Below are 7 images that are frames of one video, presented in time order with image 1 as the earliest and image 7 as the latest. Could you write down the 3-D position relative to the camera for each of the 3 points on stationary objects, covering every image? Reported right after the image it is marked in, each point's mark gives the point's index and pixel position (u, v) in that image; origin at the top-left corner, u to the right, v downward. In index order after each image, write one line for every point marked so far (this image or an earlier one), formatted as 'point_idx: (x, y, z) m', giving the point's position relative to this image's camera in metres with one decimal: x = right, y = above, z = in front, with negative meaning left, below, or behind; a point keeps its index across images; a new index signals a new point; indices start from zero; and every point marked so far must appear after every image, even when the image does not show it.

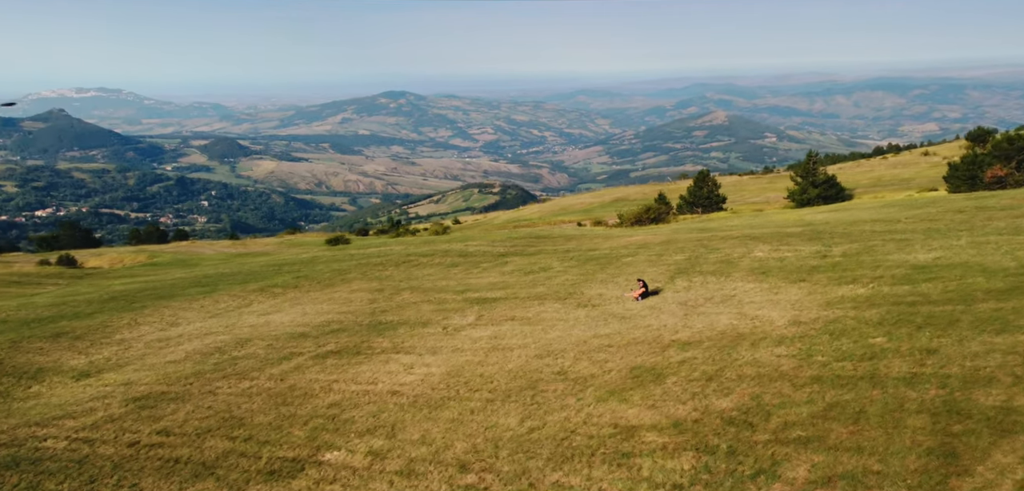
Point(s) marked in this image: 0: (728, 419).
0: (+4.6, -4.0, +19.8) m
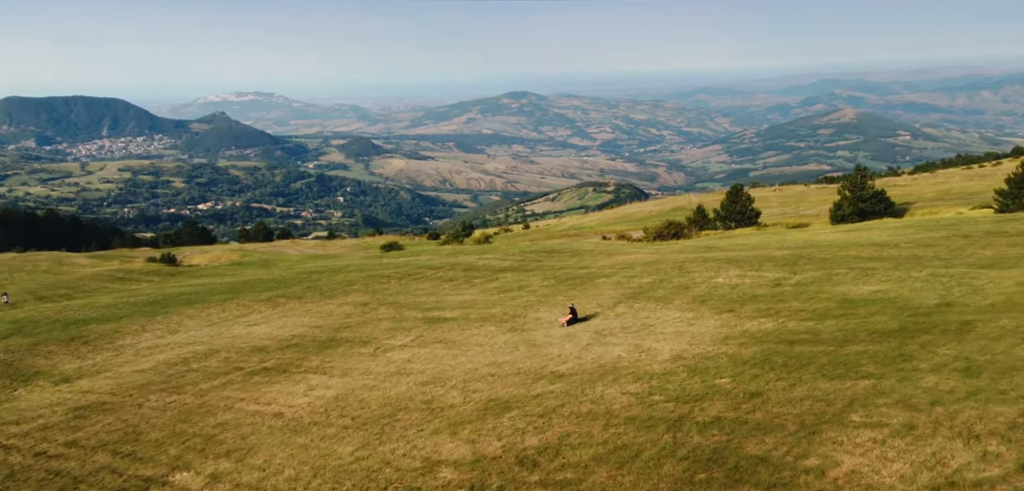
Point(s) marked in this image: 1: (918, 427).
0: (0.0, -5.1, +20.6) m
1: (+8.5, -4.0, +19.0) m
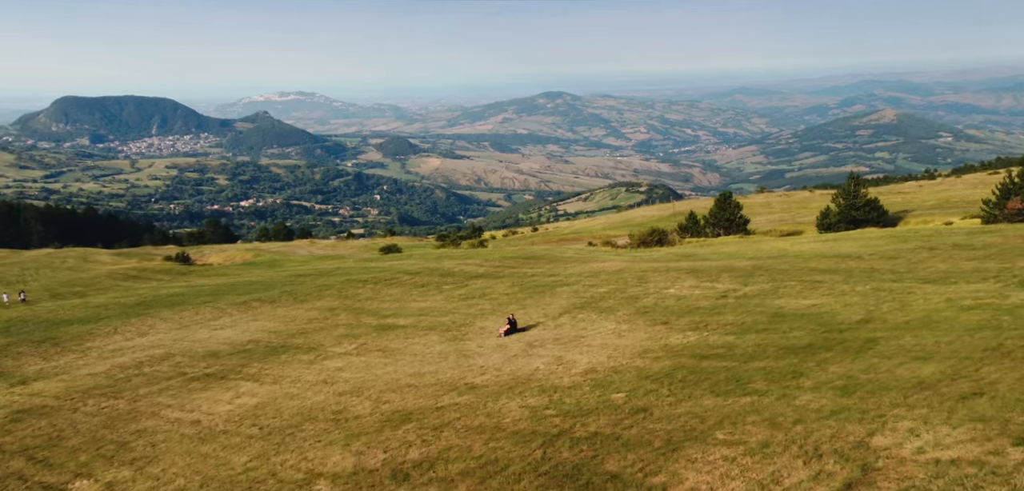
0: (-3.0, -5.5, +21.1) m
1: (+5.5, -4.5, +19.4) m
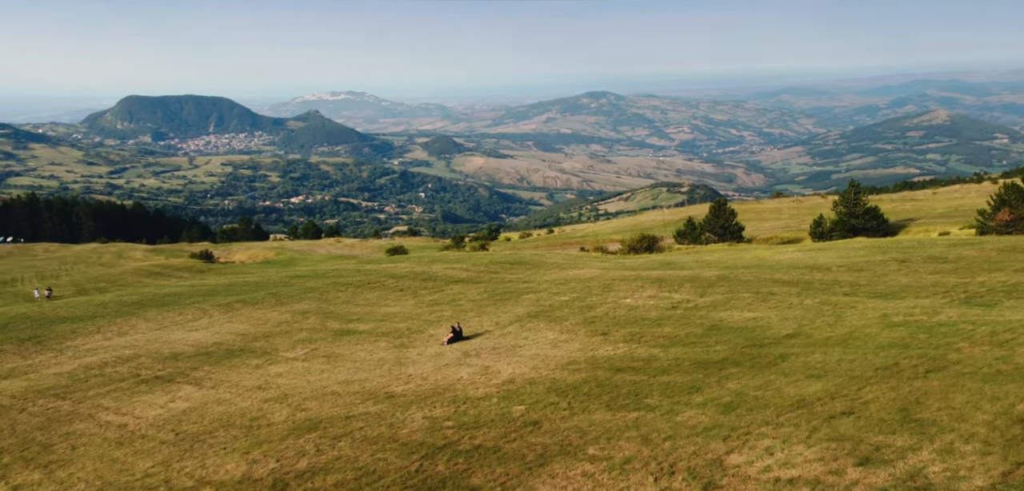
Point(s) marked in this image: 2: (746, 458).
0: (-5.9, -5.8, +21.7) m
1: (+2.6, -4.9, +19.9) m
2: (+5.2, -4.8, +19.5) m
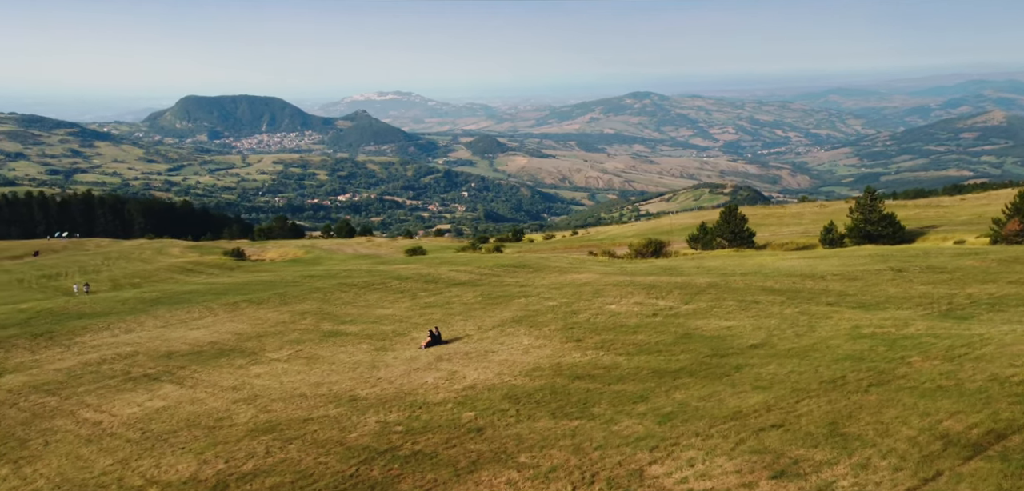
0: (-7.5, -6.0, +22.4) m
1: (+1.0, -5.3, +20.4) m
2: (+3.5, -5.1, +19.9) m
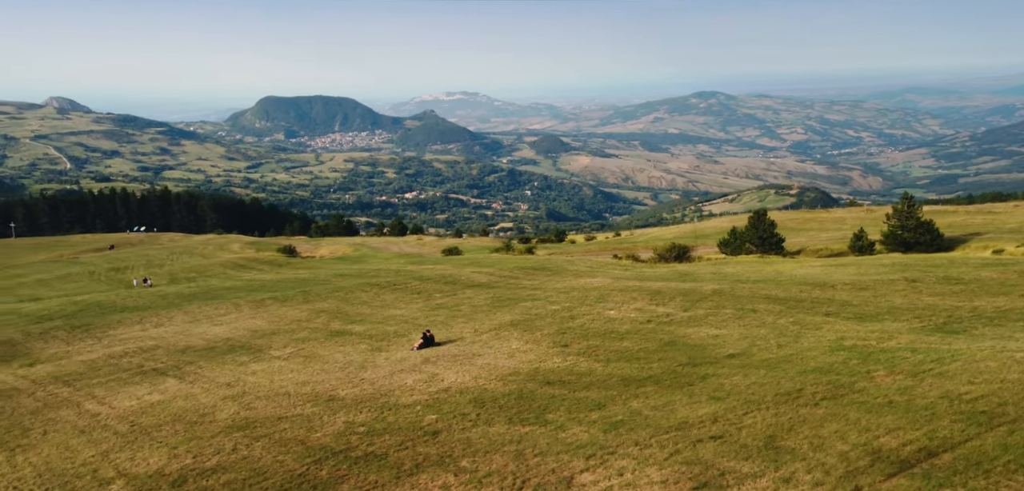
0: (-8.9, -6.2, +23.6) m
1: (-0.5, -5.5, +21.1) m
2: (+2.0, -5.4, +20.6) m
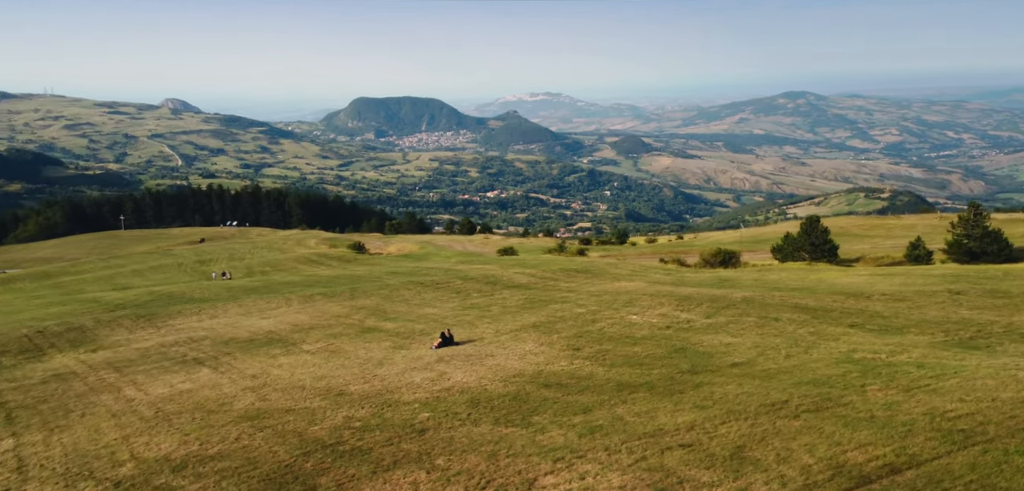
0: (-9.4, -6.2, +25.1) m
1: (-1.3, -5.7, +22.0) m
2: (+1.3, -5.7, +21.2) m
